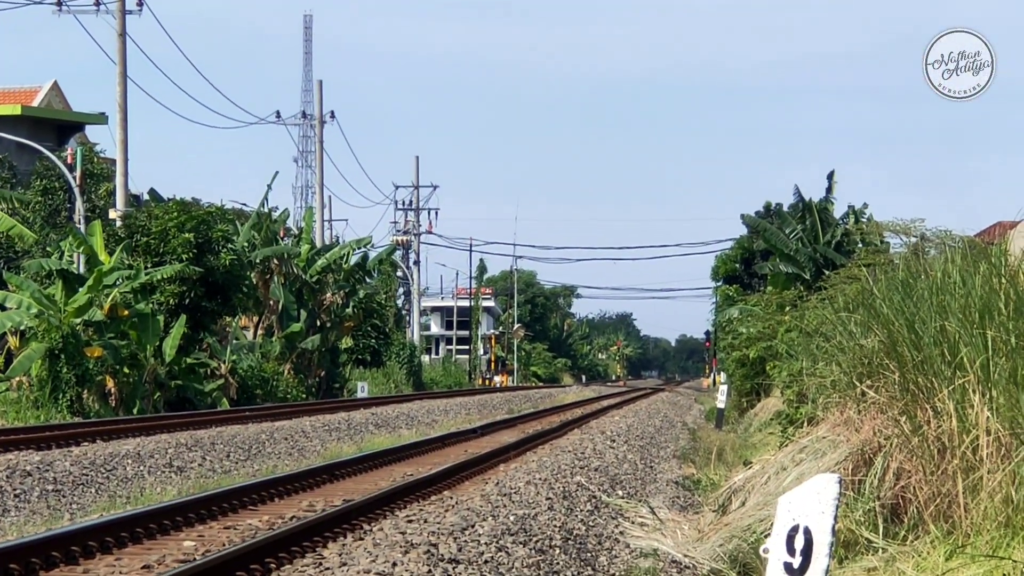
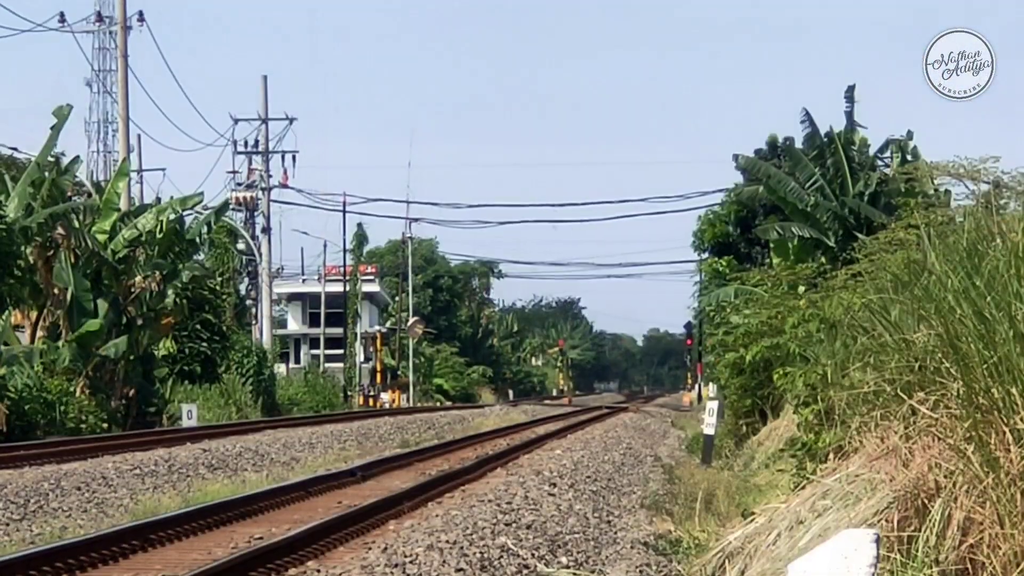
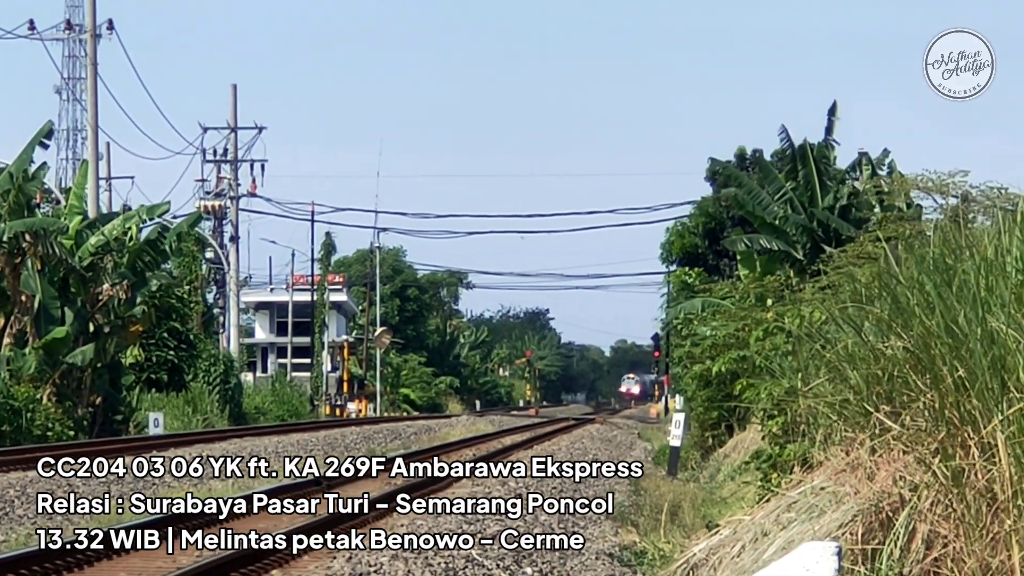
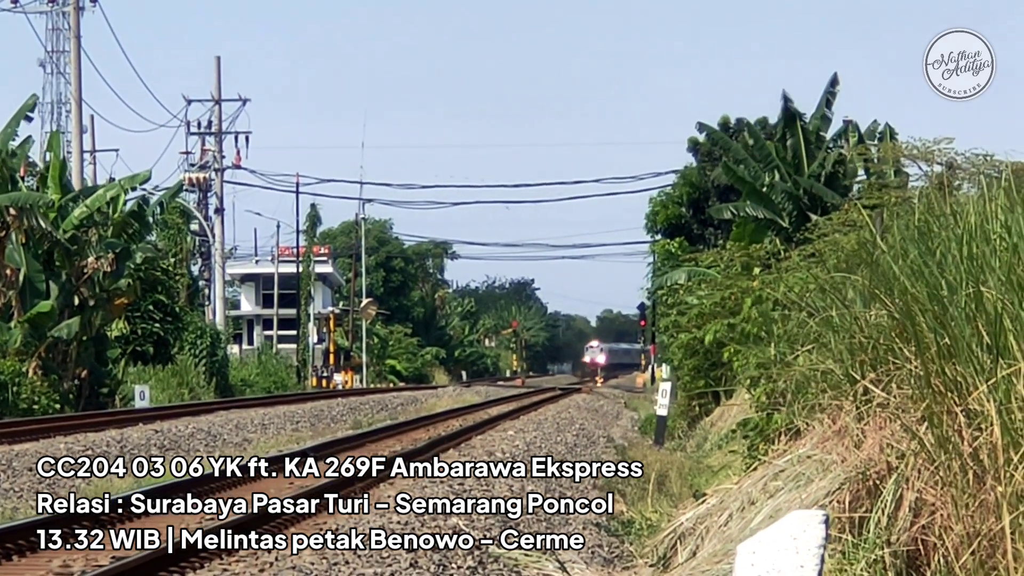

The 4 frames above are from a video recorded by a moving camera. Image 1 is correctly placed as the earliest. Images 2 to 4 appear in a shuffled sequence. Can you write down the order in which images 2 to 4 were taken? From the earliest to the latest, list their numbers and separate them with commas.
2, 3, 4
